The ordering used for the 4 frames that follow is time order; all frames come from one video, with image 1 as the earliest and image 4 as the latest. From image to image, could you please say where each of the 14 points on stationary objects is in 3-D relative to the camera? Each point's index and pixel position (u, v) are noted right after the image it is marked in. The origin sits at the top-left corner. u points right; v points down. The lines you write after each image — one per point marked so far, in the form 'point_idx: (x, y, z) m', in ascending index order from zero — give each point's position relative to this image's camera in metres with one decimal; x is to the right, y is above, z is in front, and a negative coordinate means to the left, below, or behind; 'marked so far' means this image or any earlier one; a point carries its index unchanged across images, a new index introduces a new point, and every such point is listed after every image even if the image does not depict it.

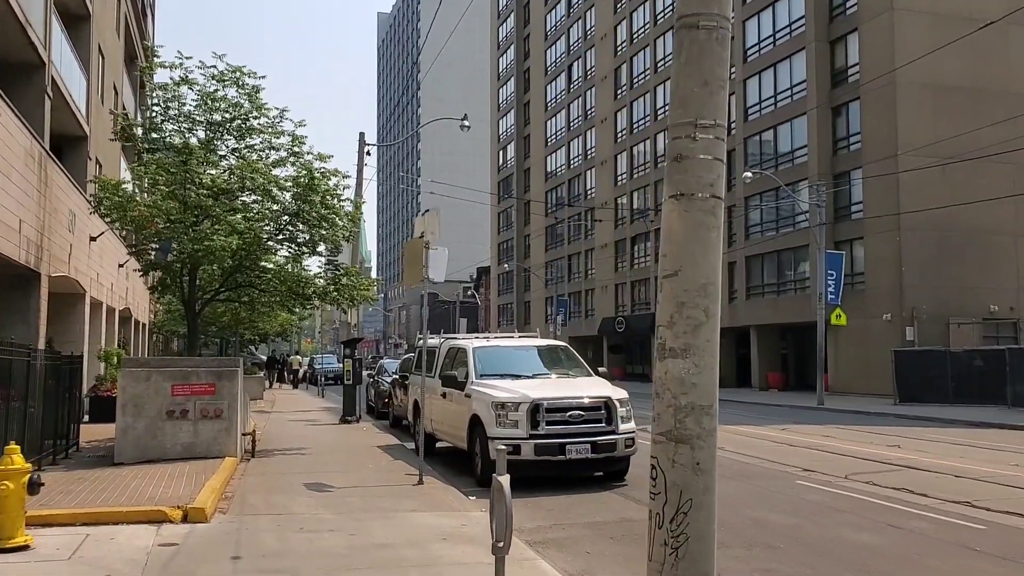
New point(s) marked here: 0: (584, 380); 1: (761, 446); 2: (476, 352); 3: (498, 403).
0: (+1.0, -1.3, +11.5) m
1: (+5.0, -3.2, +16.2) m
2: (-0.6, -1.0, +12.5) m
3: (-0.2, -1.5, +10.7) m
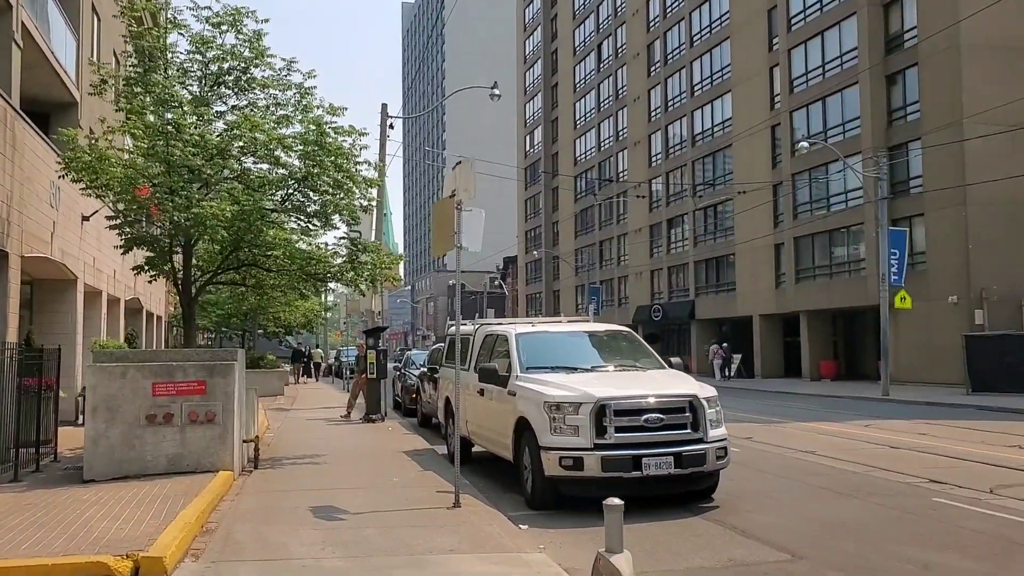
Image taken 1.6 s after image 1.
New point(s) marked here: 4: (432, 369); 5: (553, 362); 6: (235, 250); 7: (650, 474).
0: (+1.7, -1.0, +9.2) m
1: (+5.9, -2.8, +13.7) m
2: (+0.1, -0.7, +10.2) m
3: (+0.4, -1.2, +8.4) m
4: (-1.6, -1.7, +16.7) m
5: (+0.5, -0.9, +9.8) m
6: (-4.5, +0.7, +12.8) m
7: (+1.4, -1.9, +8.1) m
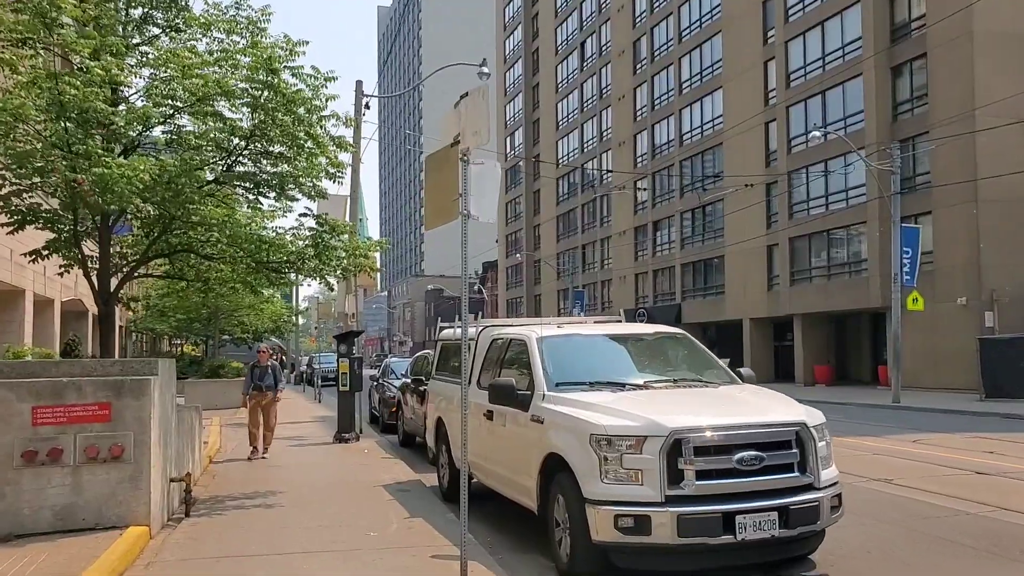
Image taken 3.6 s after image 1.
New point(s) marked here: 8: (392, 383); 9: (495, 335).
0: (+1.9, -0.9, +6.6) m
1: (+5.9, -2.6, +11.3) m
2: (+0.3, -0.5, +7.6) m
3: (+0.7, -1.1, +5.8) m
4: (-1.6, -1.6, +14.0) m
5: (+0.7, -0.8, +7.1) m
6: (-4.4, +0.8, +10.0) m
7: (+1.7, -1.7, +5.5) m
8: (-2.8, -2.2, +18.2) m
9: (-0.2, -0.5, +8.7) m
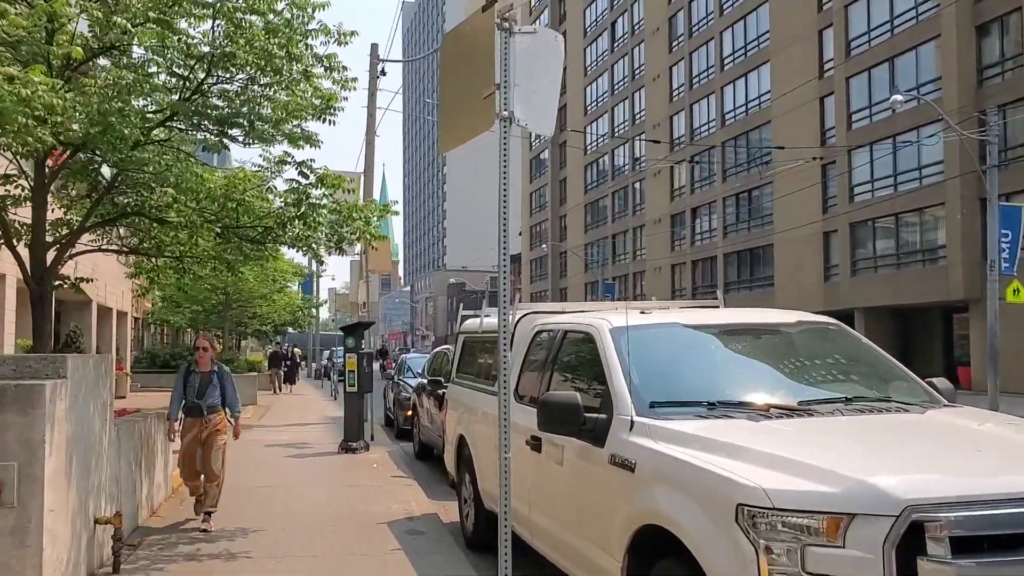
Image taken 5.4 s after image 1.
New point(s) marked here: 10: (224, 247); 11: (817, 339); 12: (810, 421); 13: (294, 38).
0: (+2.3, -0.7, +4.0) m
1: (+6.4, -2.4, +8.5) m
2: (+0.7, -0.3, +5.0) m
3: (+1.0, -0.9, +3.1) m
4: (-1.1, -1.3, +11.4) m
5: (+1.1, -0.6, +4.5) m
6: (-3.9, +1.0, +7.6) m
7: (+2.0, -1.5, +2.9) m
8: (-2.1, -1.9, +15.7) m
9: (+0.2, -0.3, +6.1) m
10: (-3.0, +0.4, +8.4) m
11: (+1.9, -0.3, +5.2) m
12: (+1.5, -0.7, +4.1) m
13: (-2.0, +2.4, +7.6) m
